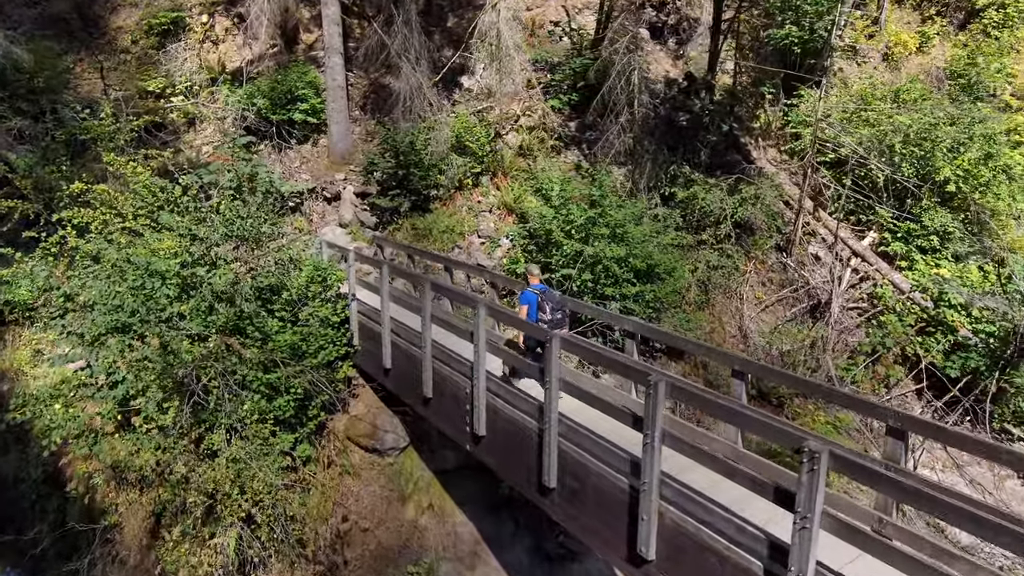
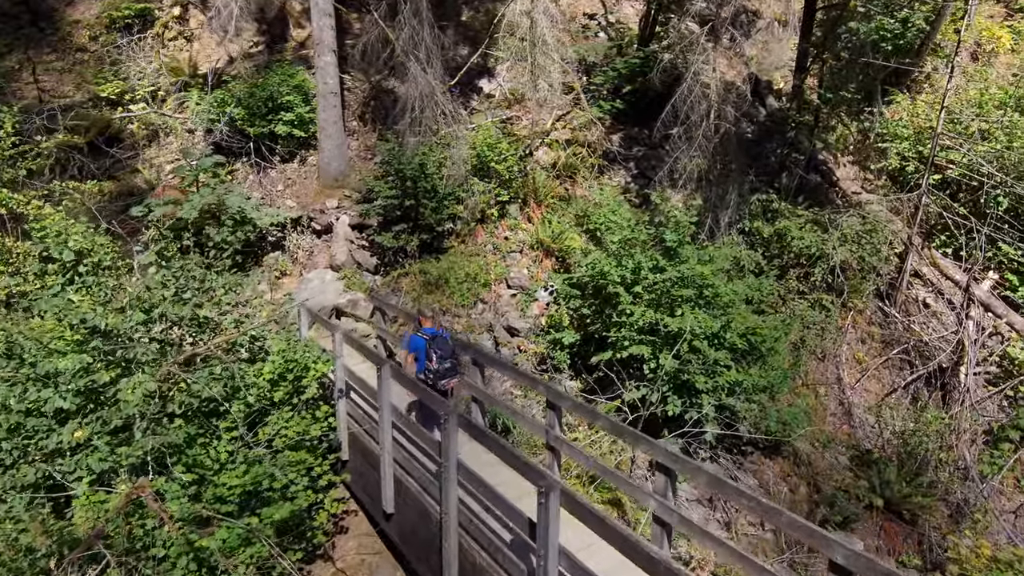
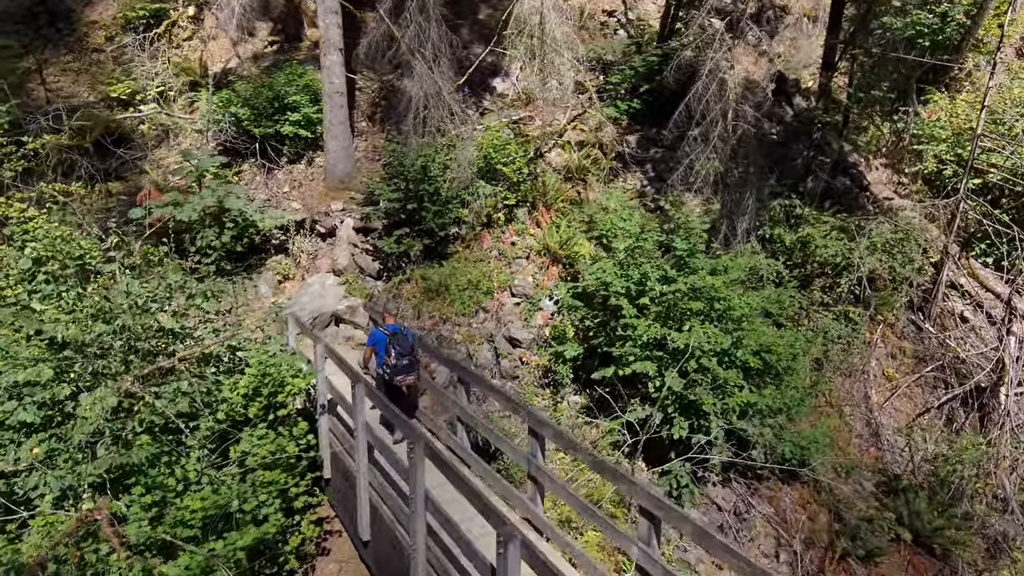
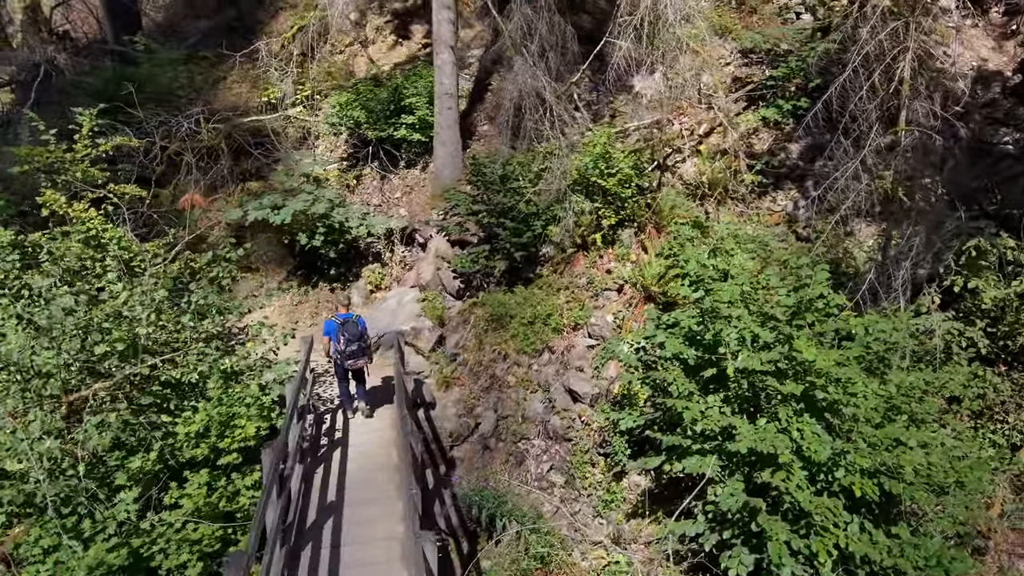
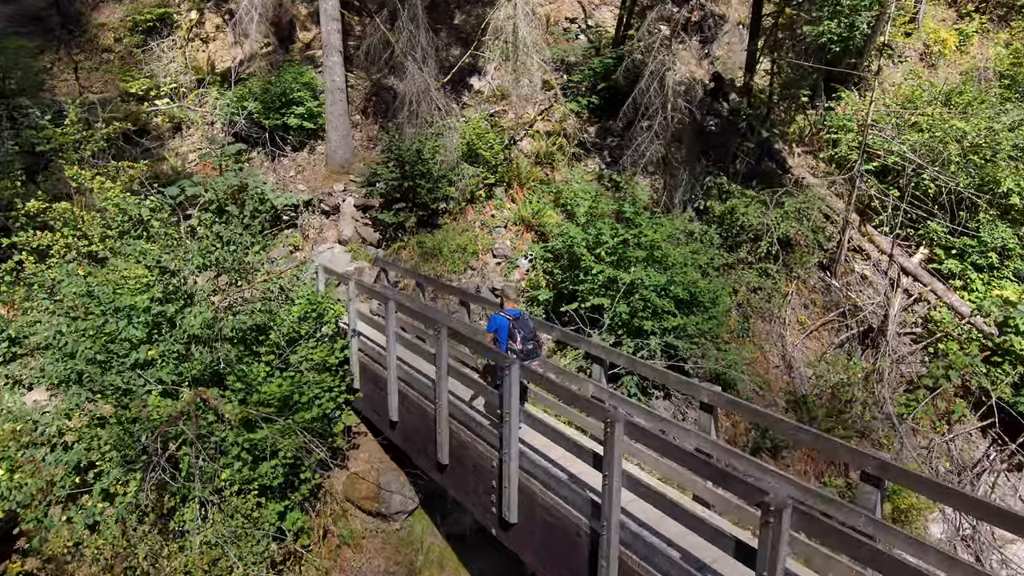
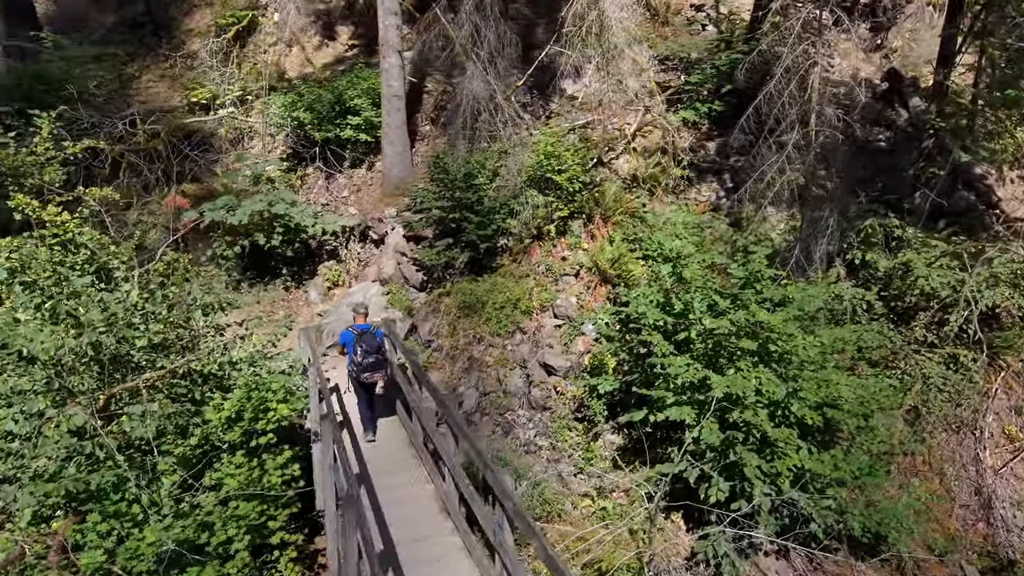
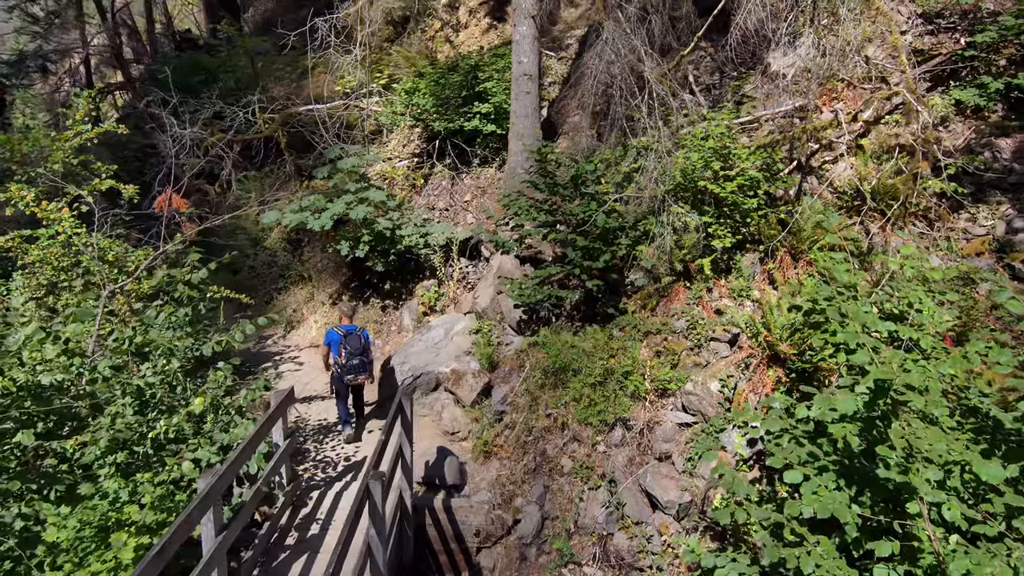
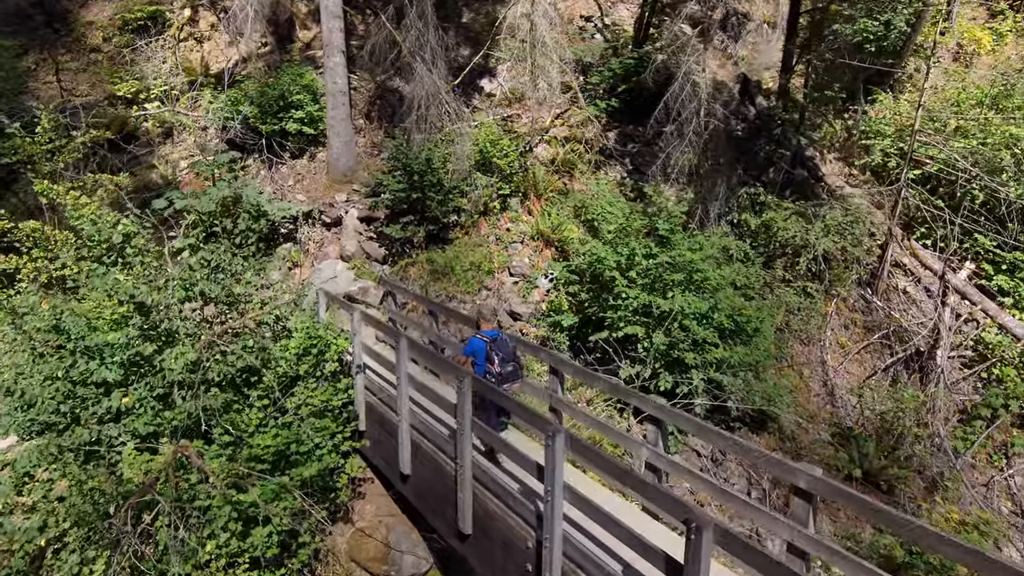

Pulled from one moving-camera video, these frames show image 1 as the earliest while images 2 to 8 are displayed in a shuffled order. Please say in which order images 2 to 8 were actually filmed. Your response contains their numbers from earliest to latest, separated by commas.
5, 8, 2, 3, 6, 4, 7
